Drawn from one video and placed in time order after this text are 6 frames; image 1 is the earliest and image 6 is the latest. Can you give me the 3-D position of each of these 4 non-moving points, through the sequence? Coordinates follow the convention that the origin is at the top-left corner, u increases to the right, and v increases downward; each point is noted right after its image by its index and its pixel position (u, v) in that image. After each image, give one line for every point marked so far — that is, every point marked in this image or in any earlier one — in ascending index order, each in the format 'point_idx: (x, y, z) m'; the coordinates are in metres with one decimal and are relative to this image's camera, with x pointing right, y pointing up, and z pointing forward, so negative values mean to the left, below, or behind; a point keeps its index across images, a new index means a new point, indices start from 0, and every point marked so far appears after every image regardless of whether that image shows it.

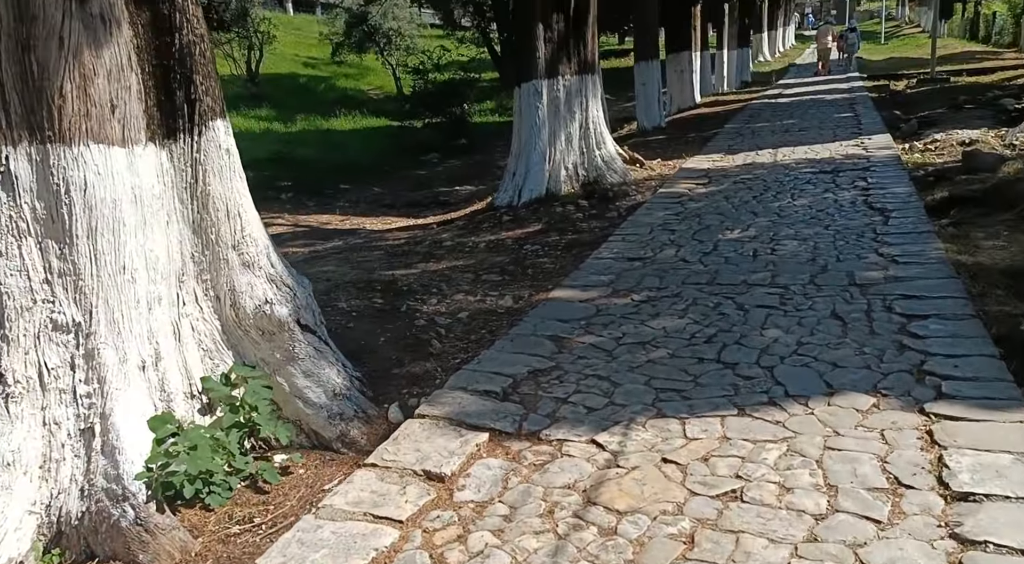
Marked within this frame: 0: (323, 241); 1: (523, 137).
0: (-1.8, +0.4, +8.6) m
1: (+0.1, +1.4, +8.8) m
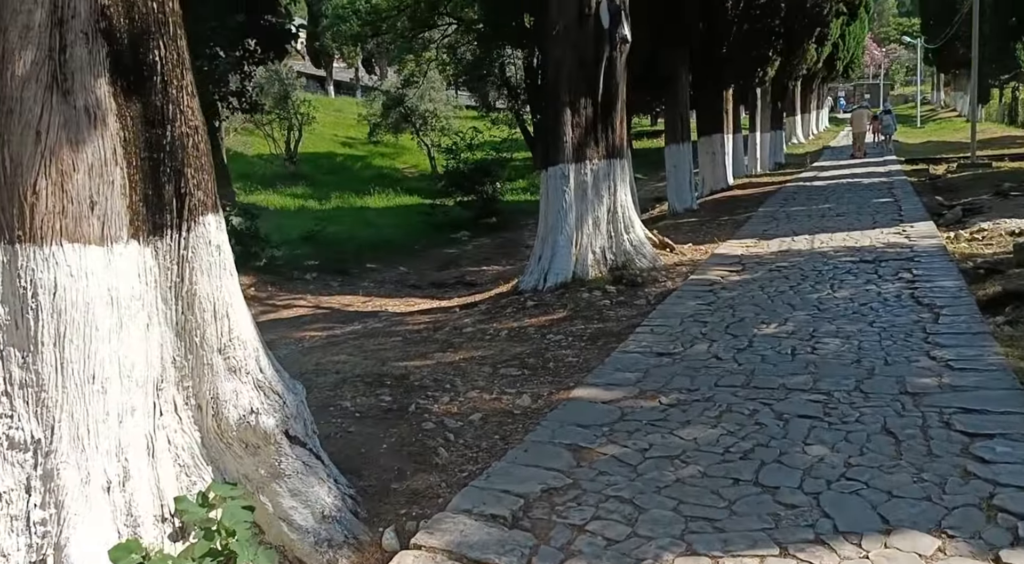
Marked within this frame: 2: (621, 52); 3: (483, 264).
0: (-1.6, -0.4, +8.4) m
1: (+0.3, +0.6, +8.6) m
2: (+1.0, +2.1, +8.7) m
3: (-0.5, +0.3, +13.4) m
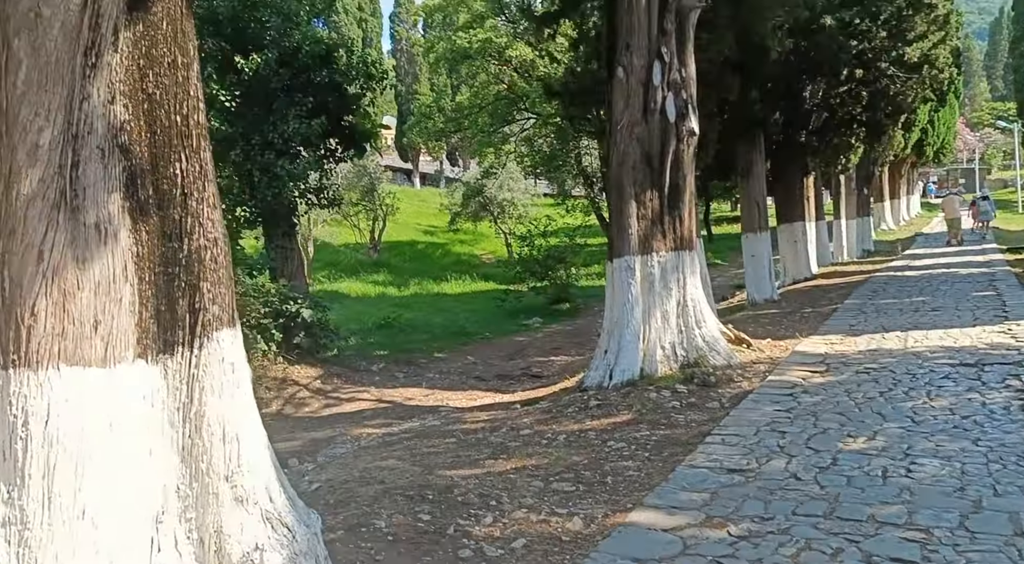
0: (-1.0, -1.2, +8.1) m
1: (+0.9, -0.3, +8.2) m
2: (+1.6, +1.3, +8.4) m
3: (+0.5, -1.0, +13.1) m
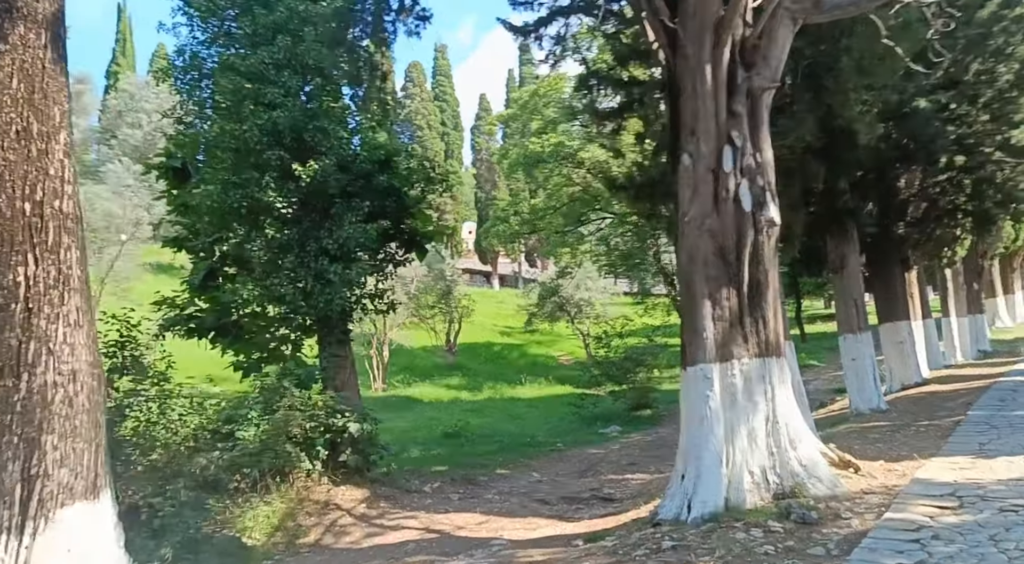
0: (-0.5, -2.1, +7.1) m
1: (+1.4, -1.2, +7.1) m
2: (+2.1, +0.4, +7.4) m
3: (+1.5, -2.4, +11.9) m
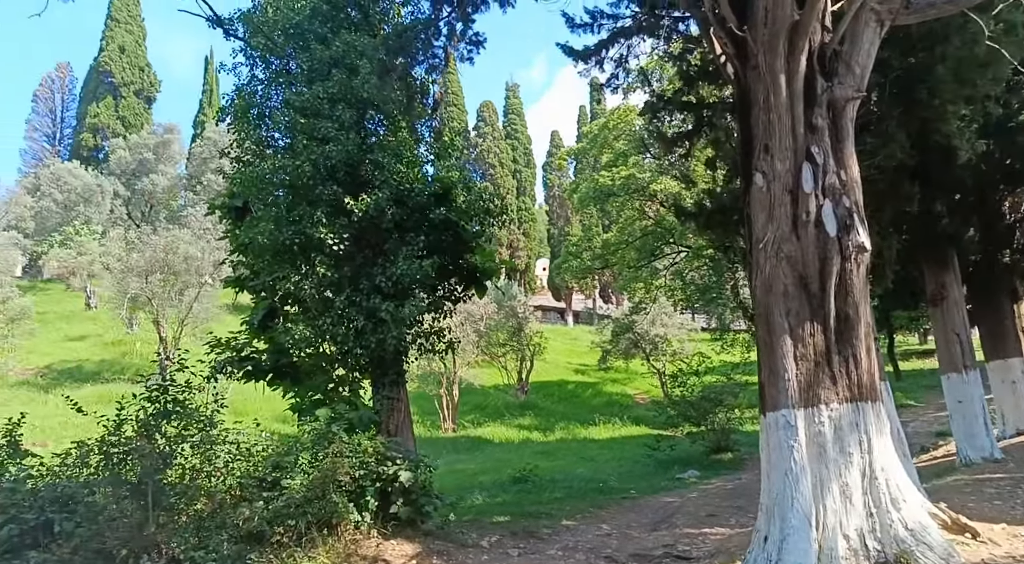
0: (-0.1, -2.4, +6.3) m
1: (+1.8, -1.4, +6.2) m
2: (+2.5, +0.1, +6.5) m
3: (+2.3, -2.9, +10.9) m
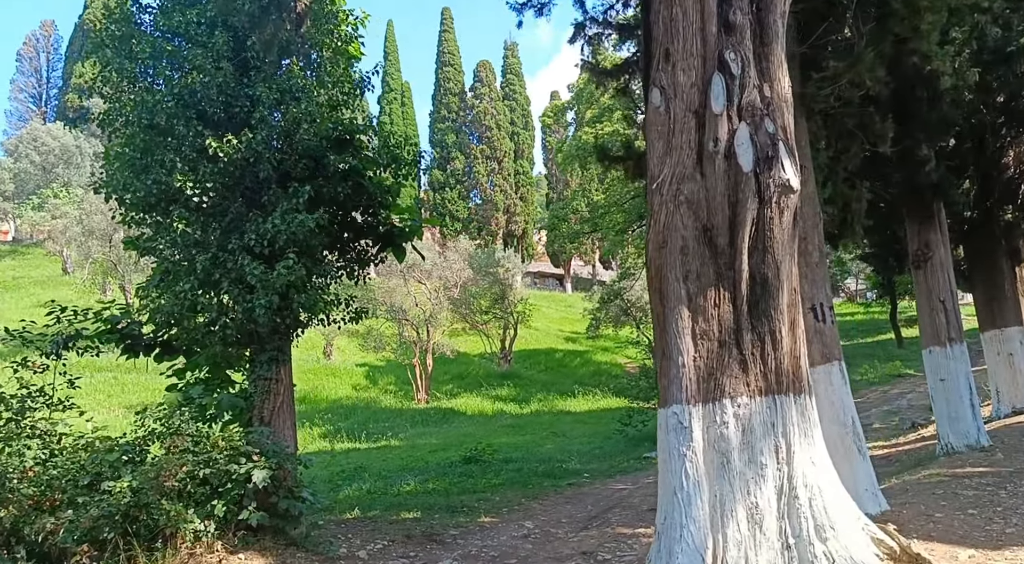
0: (-1.1, -2.1, +4.8) m
1: (+0.8, -1.2, +4.7) m
2: (+1.5, +0.4, +4.9) m
3: (+1.3, -2.4, +9.4) m
